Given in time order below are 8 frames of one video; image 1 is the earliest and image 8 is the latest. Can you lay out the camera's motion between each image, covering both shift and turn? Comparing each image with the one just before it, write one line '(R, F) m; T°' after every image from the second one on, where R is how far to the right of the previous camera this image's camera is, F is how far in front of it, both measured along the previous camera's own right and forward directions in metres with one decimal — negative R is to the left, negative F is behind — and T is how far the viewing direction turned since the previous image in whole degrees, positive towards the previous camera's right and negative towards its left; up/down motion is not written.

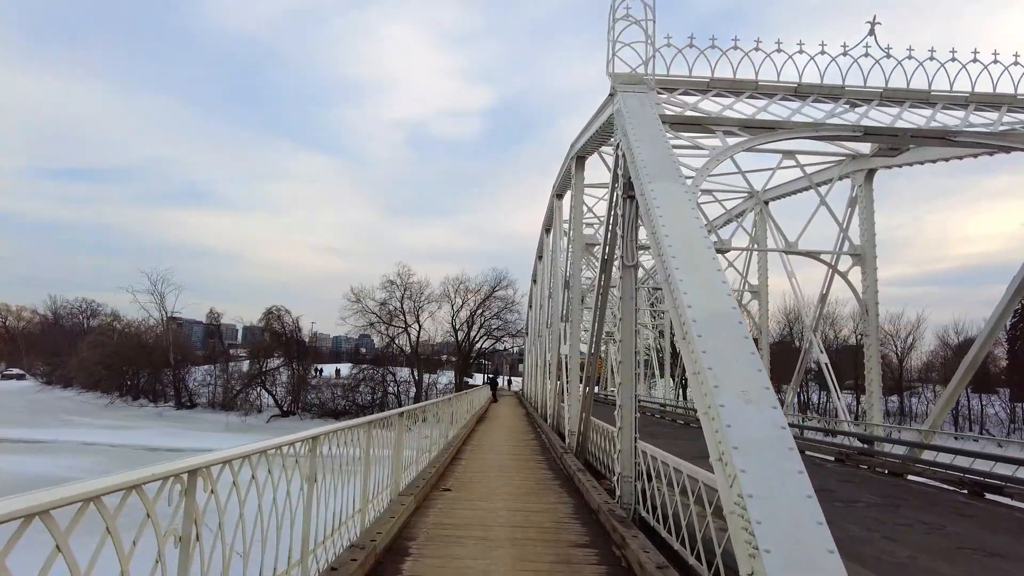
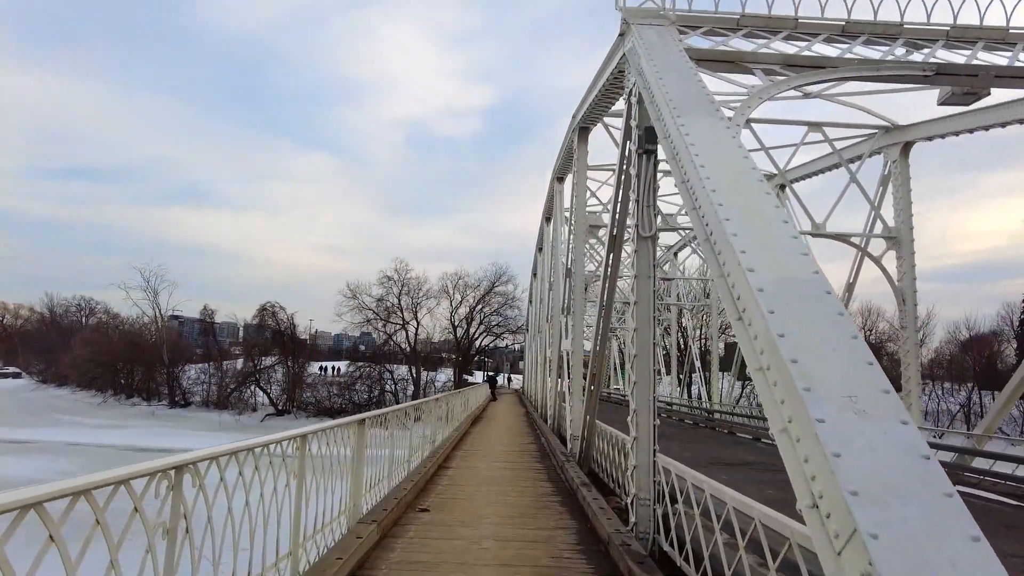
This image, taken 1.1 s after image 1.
(+0.1, +1.2) m; 0°
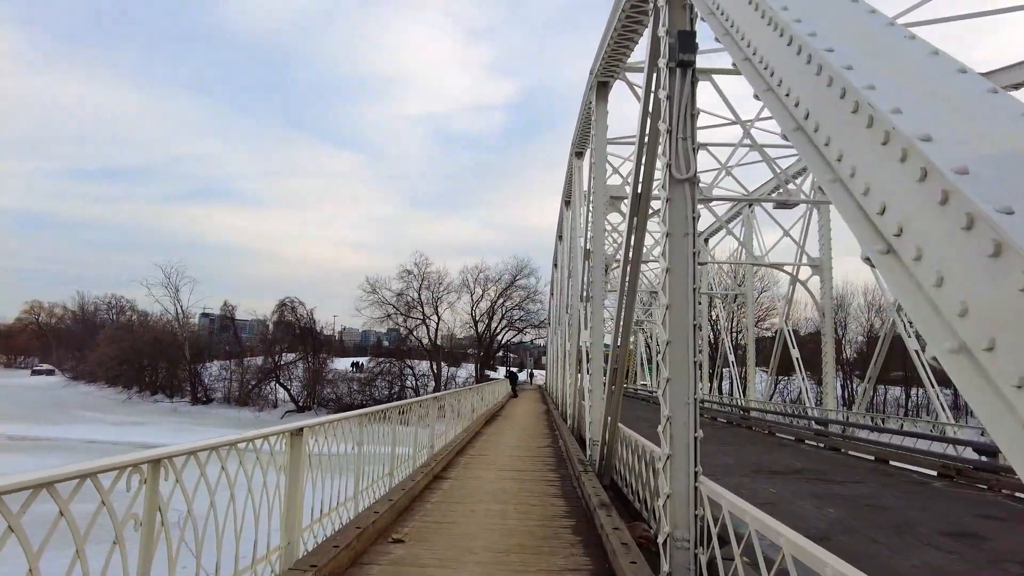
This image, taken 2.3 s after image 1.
(+0.2, +1.3) m; -2°
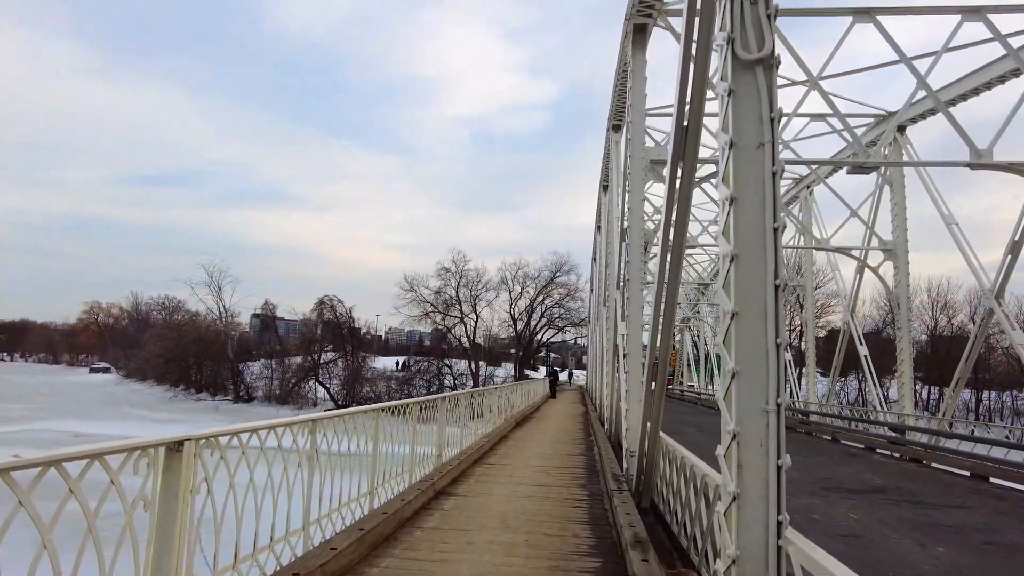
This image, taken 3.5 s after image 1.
(+0.2, +1.3) m; -4°
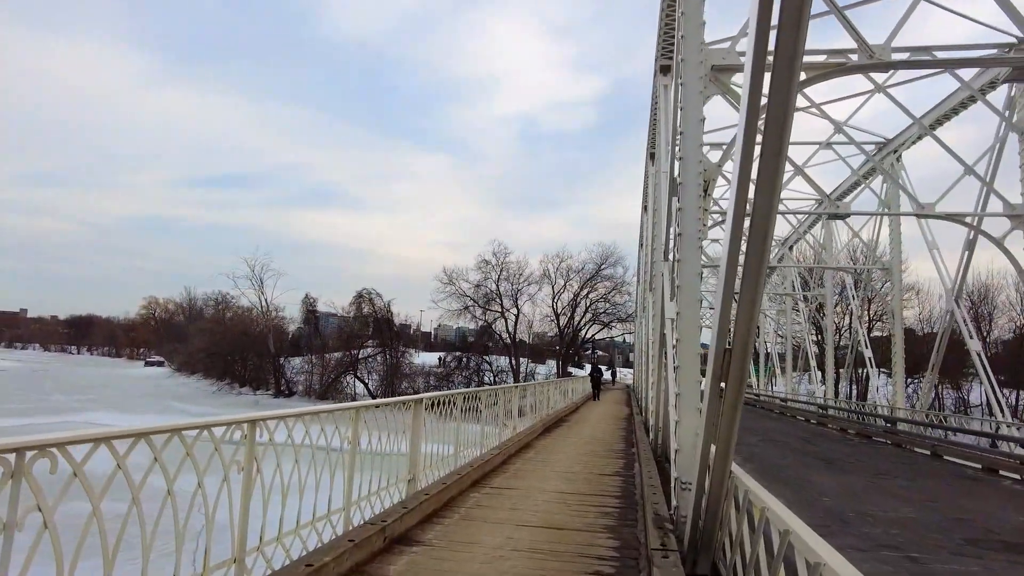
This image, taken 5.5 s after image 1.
(+0.4, +2.1) m; -4°
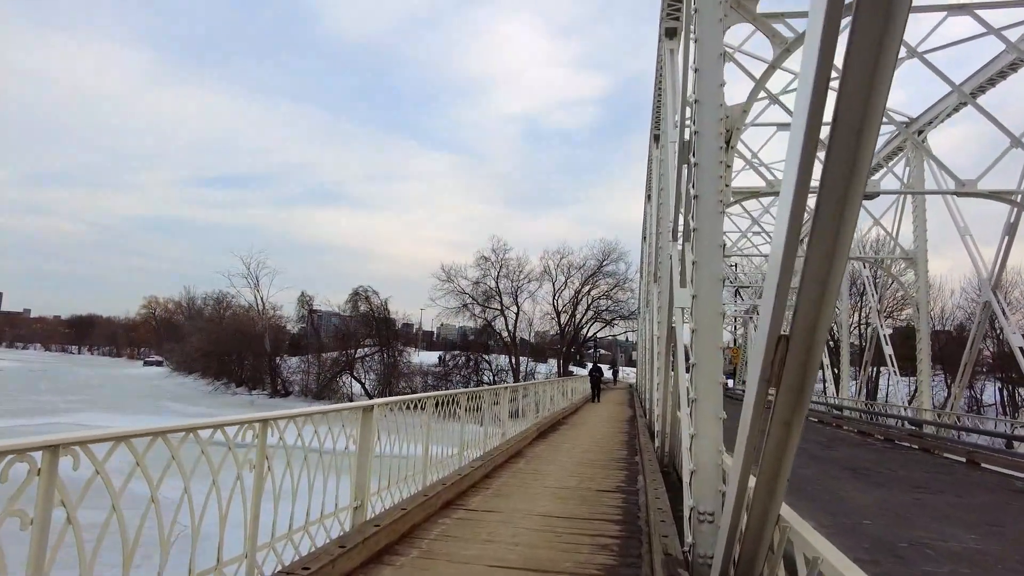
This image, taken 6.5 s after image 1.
(+0.2, +1.1) m; 0°
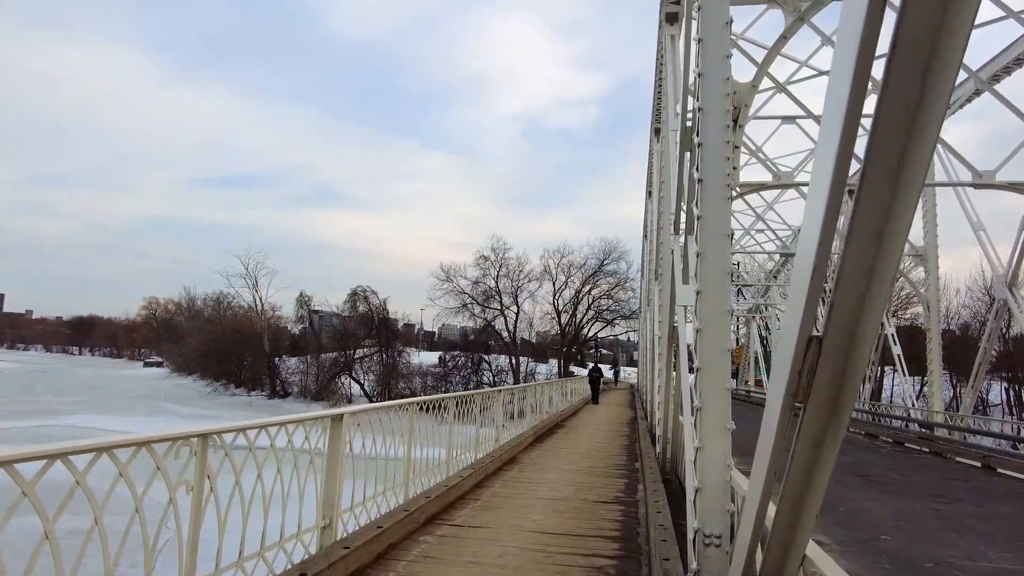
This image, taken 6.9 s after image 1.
(+0.1, +0.4) m; 0°
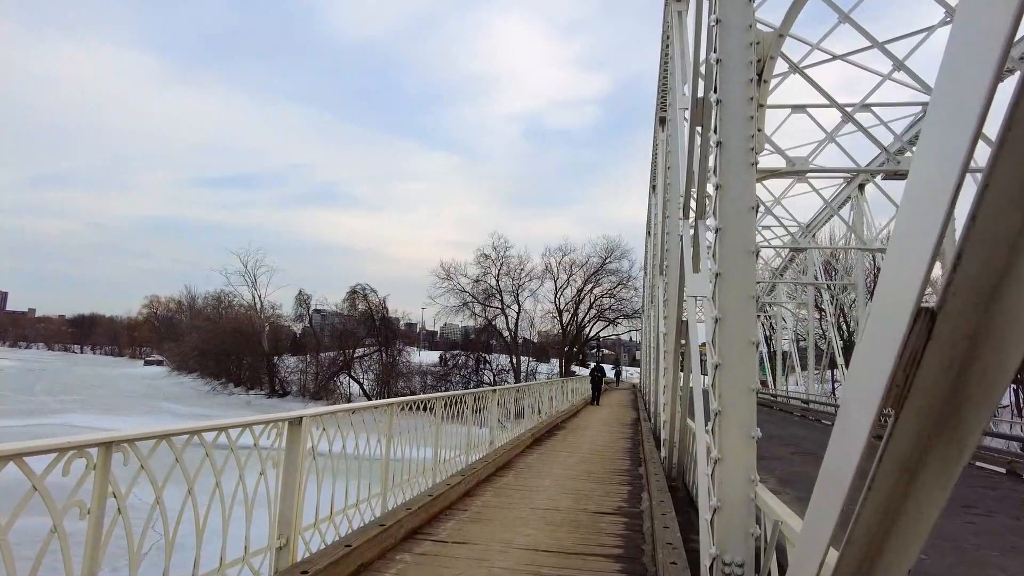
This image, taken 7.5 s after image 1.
(+0.1, +0.5) m; 0°
